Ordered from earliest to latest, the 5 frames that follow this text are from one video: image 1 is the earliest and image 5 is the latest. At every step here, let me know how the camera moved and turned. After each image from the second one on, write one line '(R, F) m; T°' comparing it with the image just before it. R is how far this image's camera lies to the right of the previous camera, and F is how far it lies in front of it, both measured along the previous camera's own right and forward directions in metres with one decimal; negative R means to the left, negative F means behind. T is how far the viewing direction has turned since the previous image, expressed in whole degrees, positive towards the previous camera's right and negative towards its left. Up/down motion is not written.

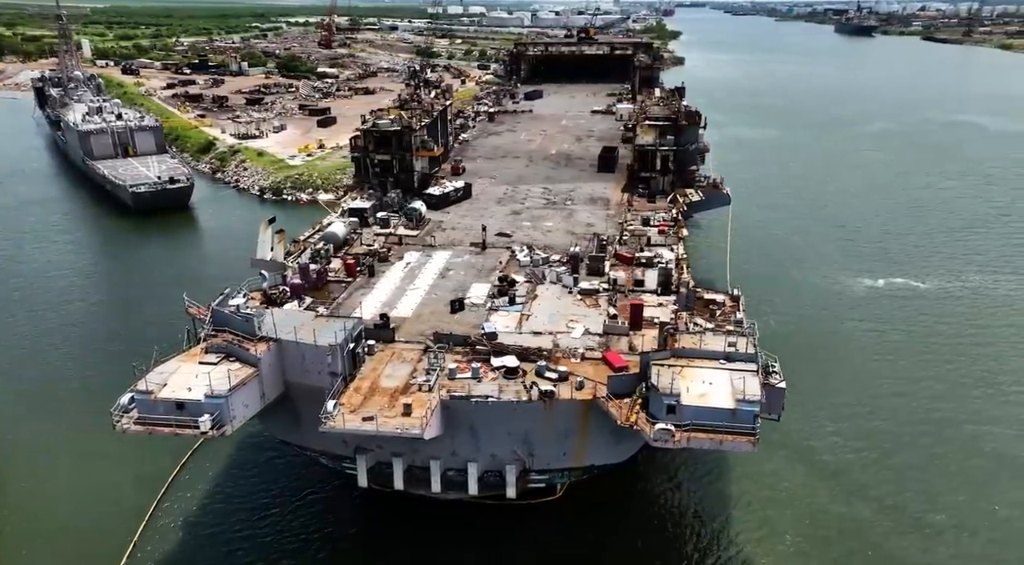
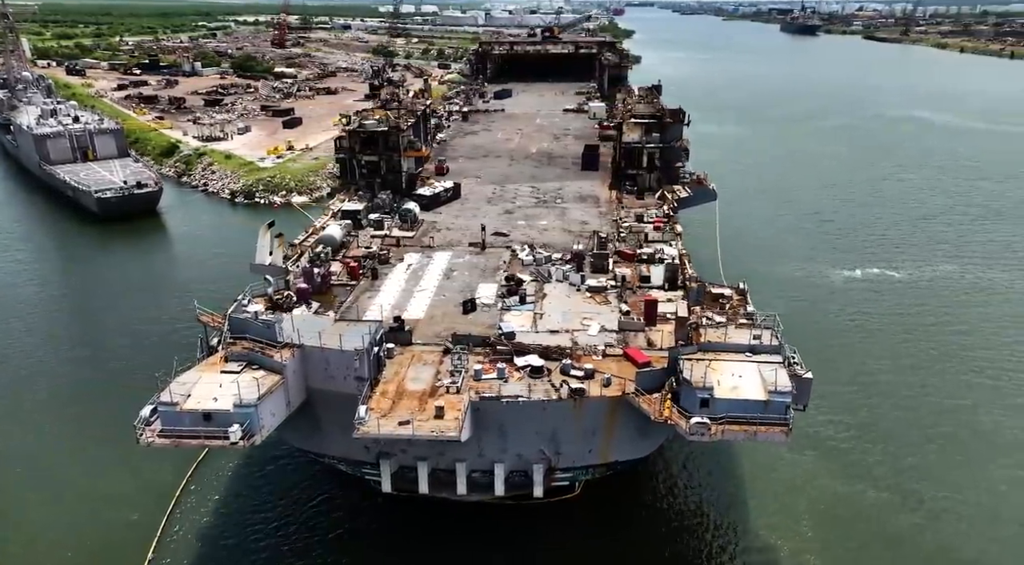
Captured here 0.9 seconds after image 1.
(-1.8, +0.1) m; +4°
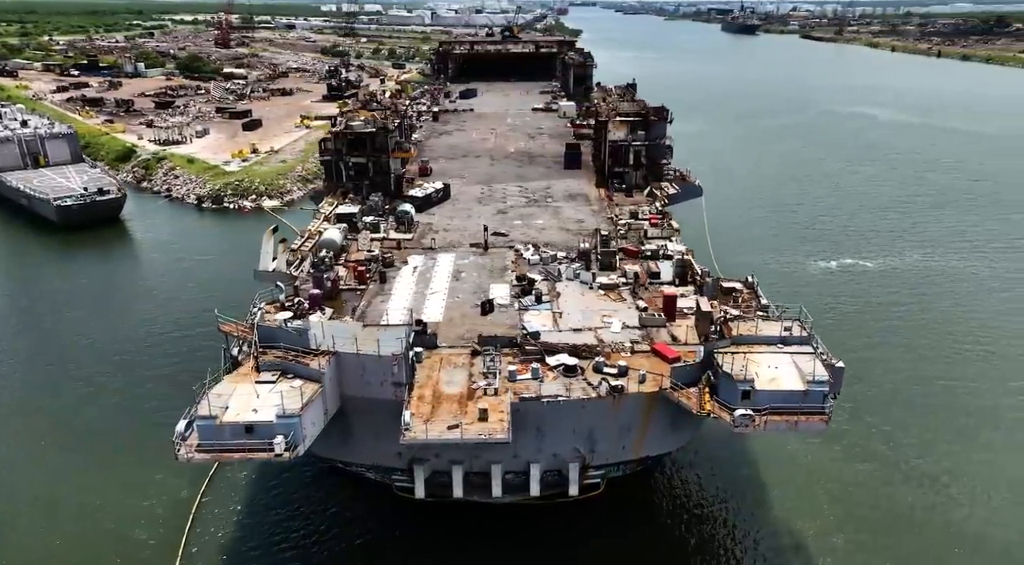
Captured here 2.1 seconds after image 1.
(-2.2, +0.1) m; +4°
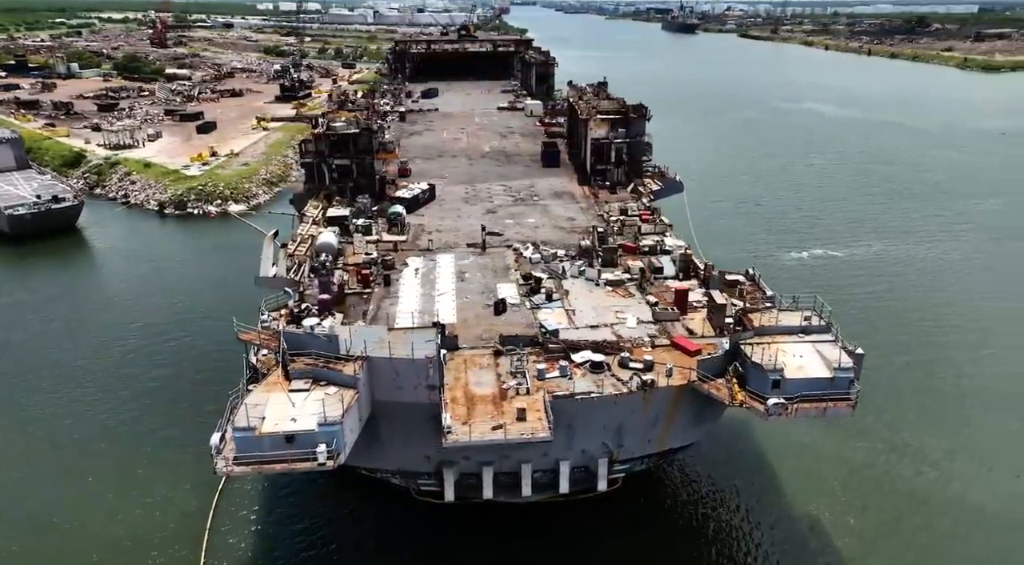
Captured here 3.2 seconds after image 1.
(-2.1, +0.1) m; +4°
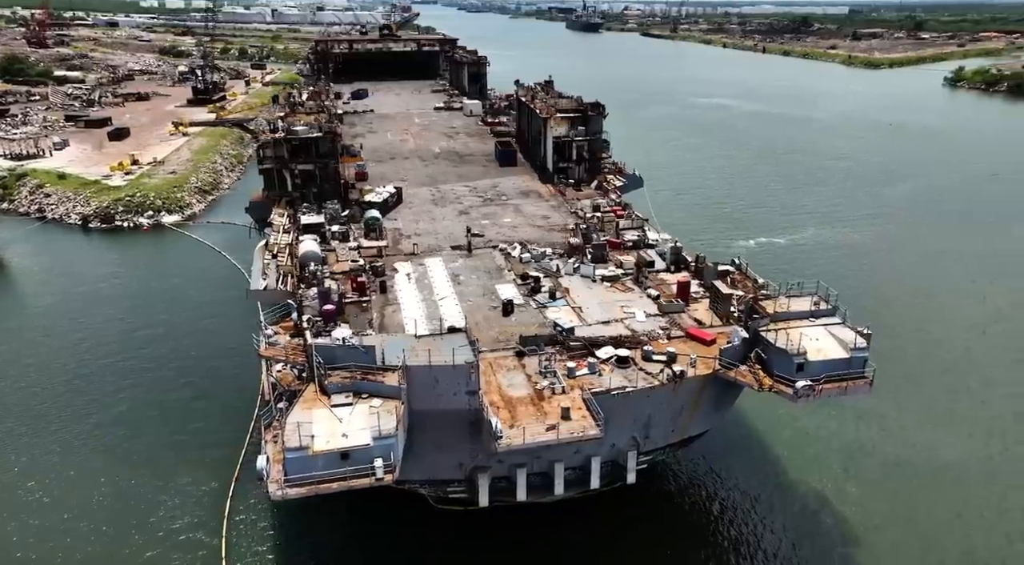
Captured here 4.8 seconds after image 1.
(-3.0, +0.3) m; +7°
